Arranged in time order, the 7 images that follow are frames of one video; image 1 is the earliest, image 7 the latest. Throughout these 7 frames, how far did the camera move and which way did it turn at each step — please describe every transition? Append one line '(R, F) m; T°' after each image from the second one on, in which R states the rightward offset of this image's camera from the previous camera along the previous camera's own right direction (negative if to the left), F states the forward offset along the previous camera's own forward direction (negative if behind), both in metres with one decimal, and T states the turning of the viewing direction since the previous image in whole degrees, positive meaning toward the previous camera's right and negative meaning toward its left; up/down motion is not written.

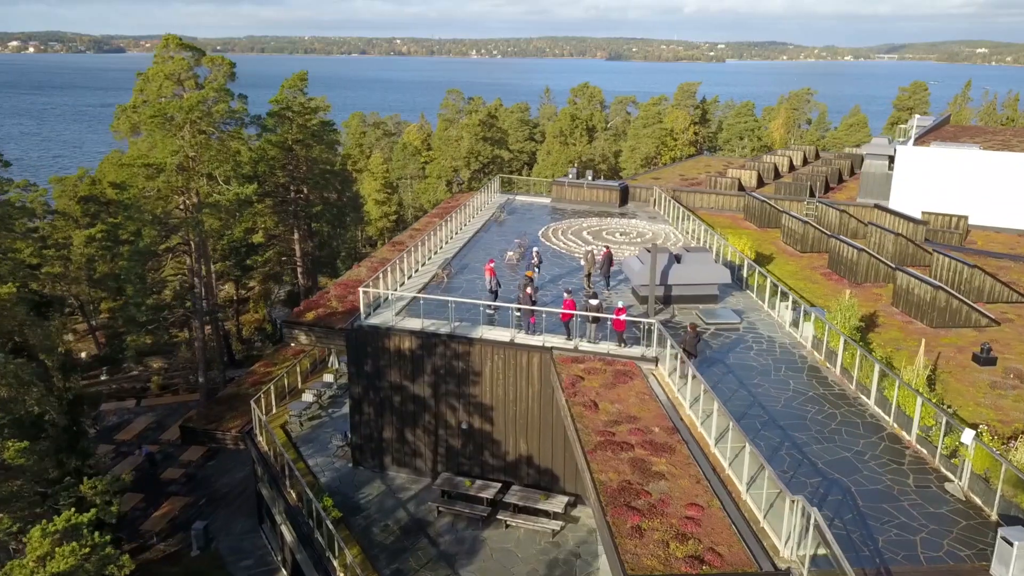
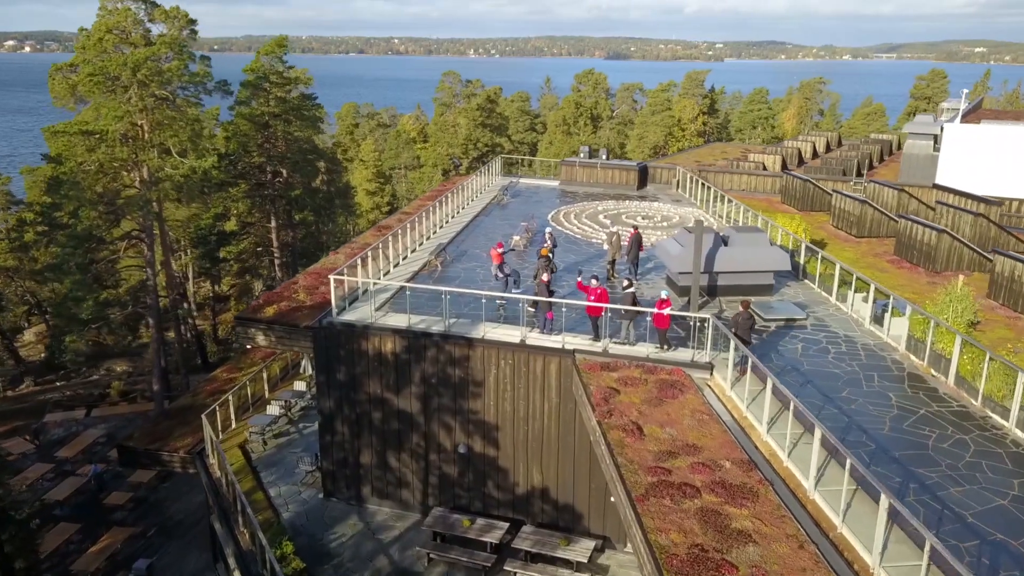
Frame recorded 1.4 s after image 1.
(-0.2, +4.1) m; 0°
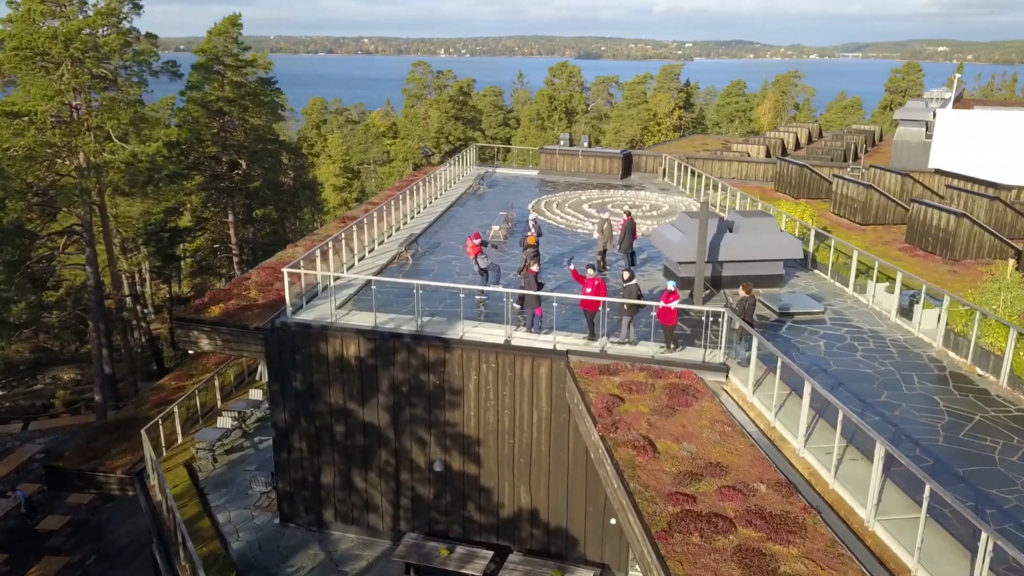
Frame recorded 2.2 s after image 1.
(-0.1, +2.0) m; +2°
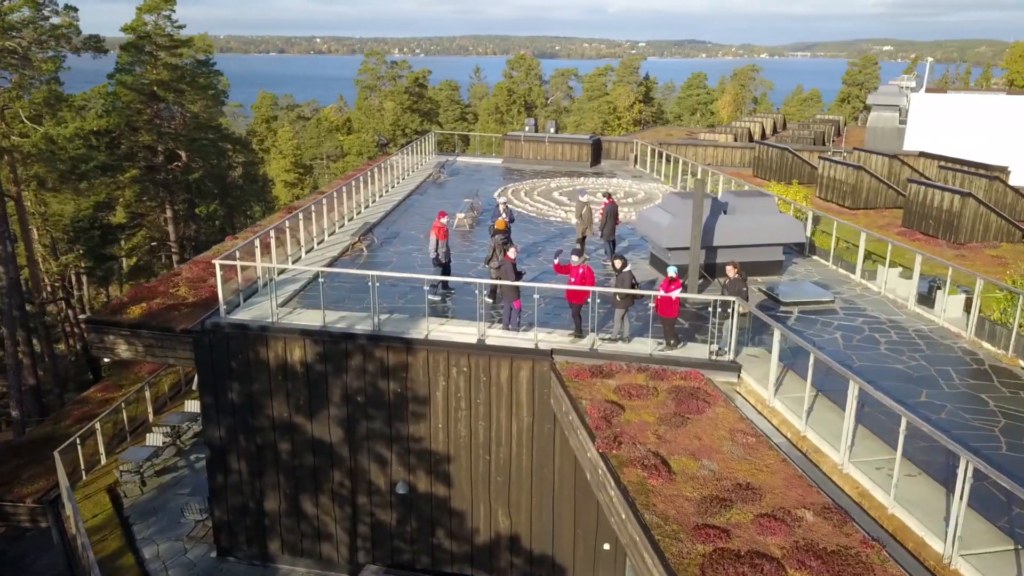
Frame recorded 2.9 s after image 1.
(-0.2, +1.9) m; +3°
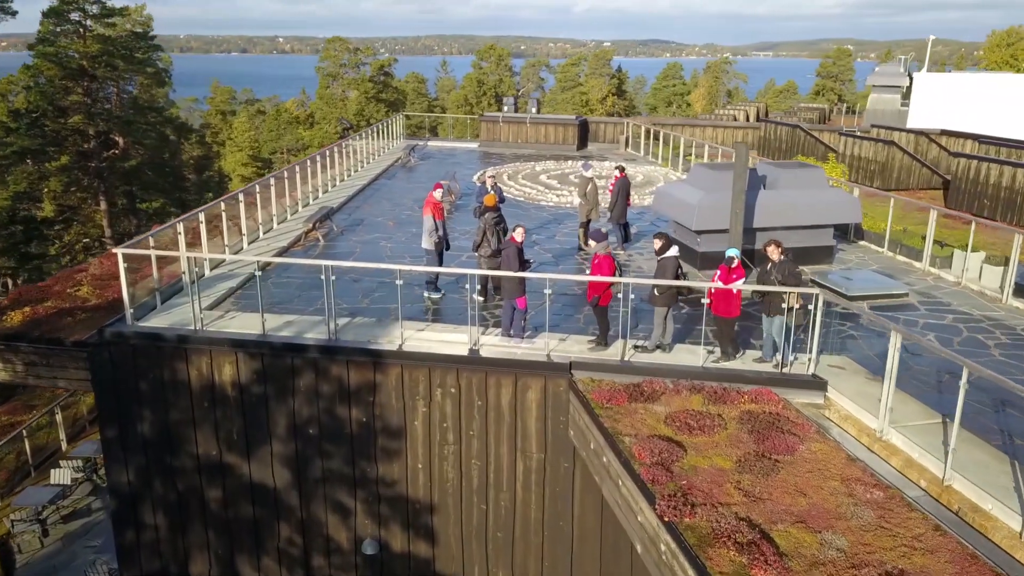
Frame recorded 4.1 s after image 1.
(-0.3, +2.8) m; +2°
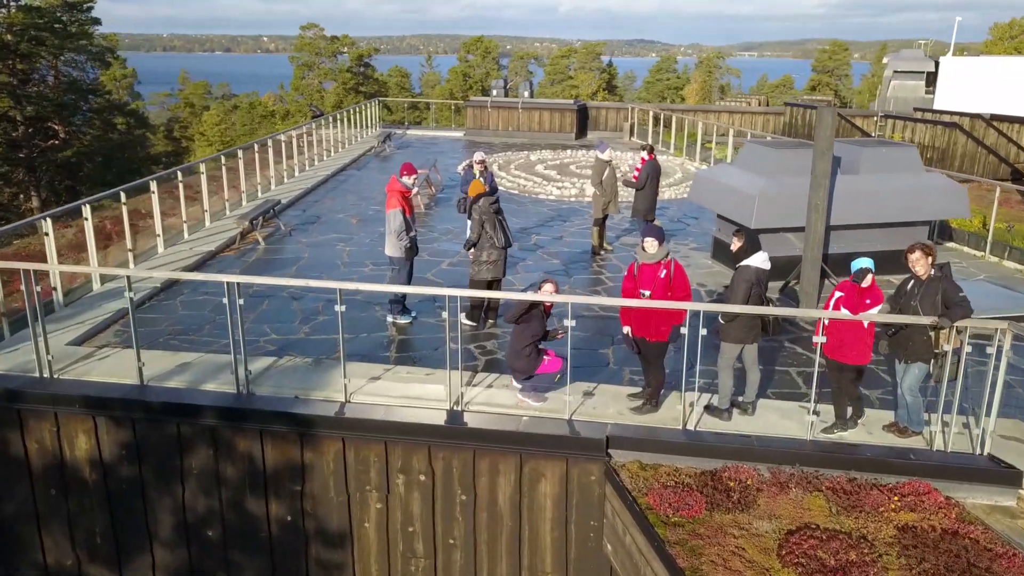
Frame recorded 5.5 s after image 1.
(-0.1, +2.9) m; +1°
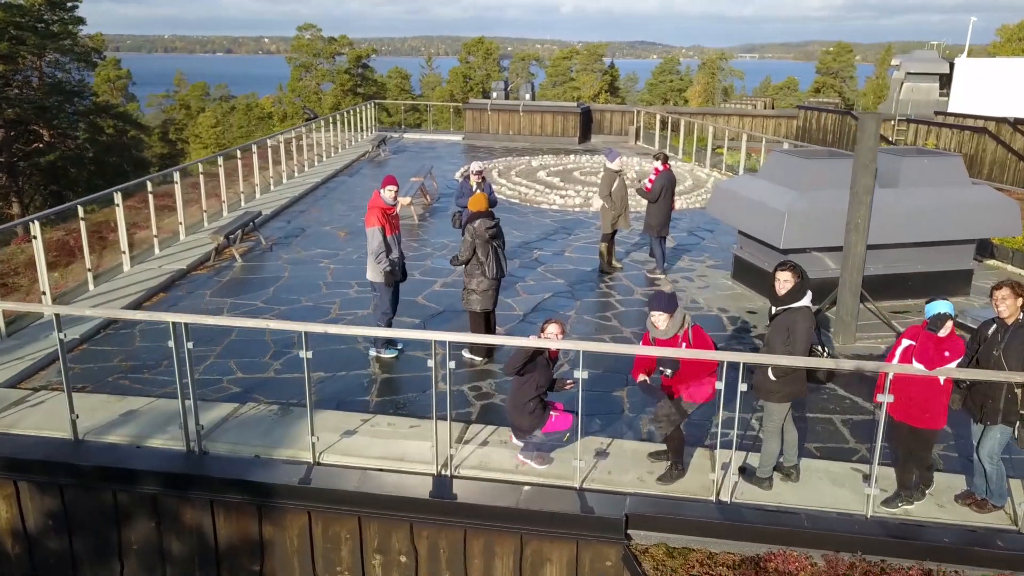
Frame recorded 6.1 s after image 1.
(0.0, +0.9) m; 0°
